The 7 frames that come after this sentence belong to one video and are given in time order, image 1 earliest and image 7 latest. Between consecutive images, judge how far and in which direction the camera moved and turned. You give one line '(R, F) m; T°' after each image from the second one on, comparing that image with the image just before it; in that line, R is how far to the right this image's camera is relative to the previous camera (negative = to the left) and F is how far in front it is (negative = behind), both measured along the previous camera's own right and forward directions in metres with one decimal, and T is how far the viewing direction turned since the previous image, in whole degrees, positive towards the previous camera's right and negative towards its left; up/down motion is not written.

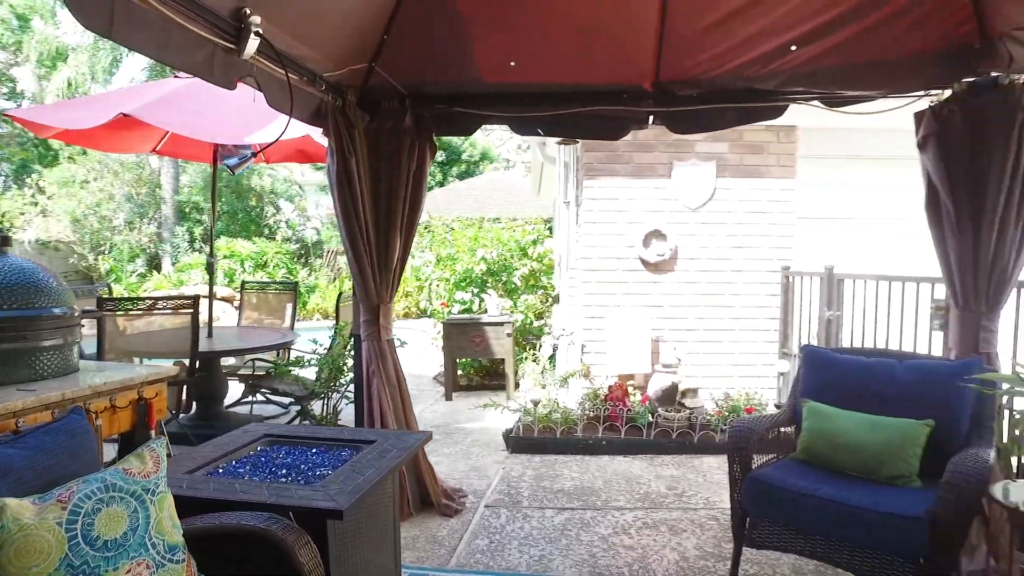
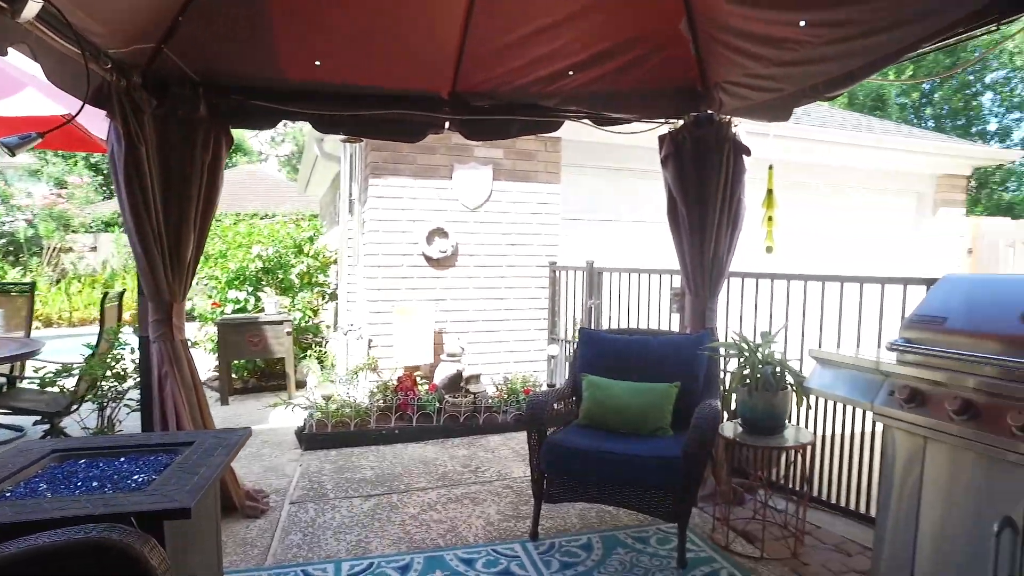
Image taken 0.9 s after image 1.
(-0.3, -0.1) m; +22°
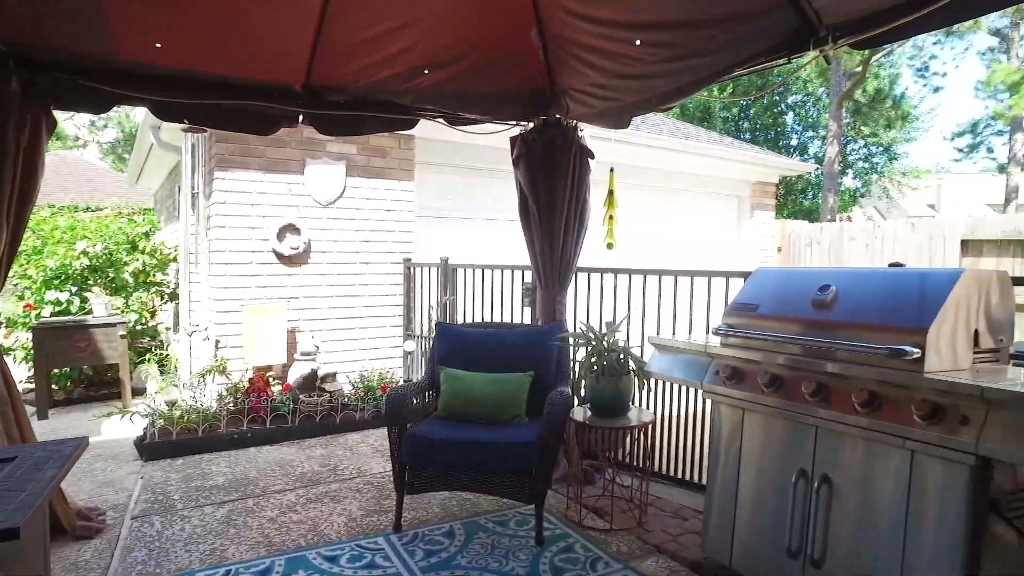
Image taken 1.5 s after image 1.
(0.0, -0.1) m; +12°
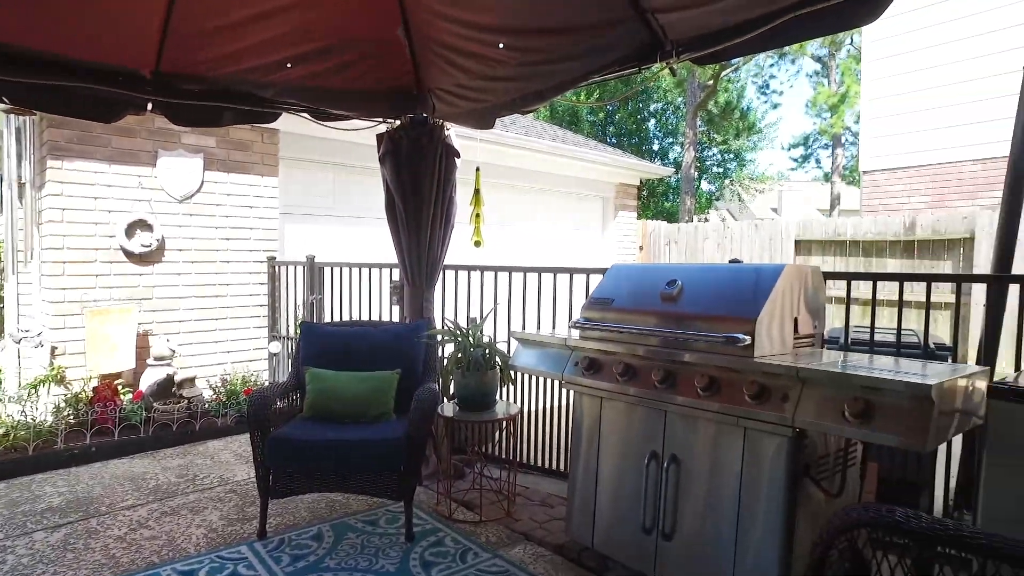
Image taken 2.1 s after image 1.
(0.0, 0.0) m; +10°
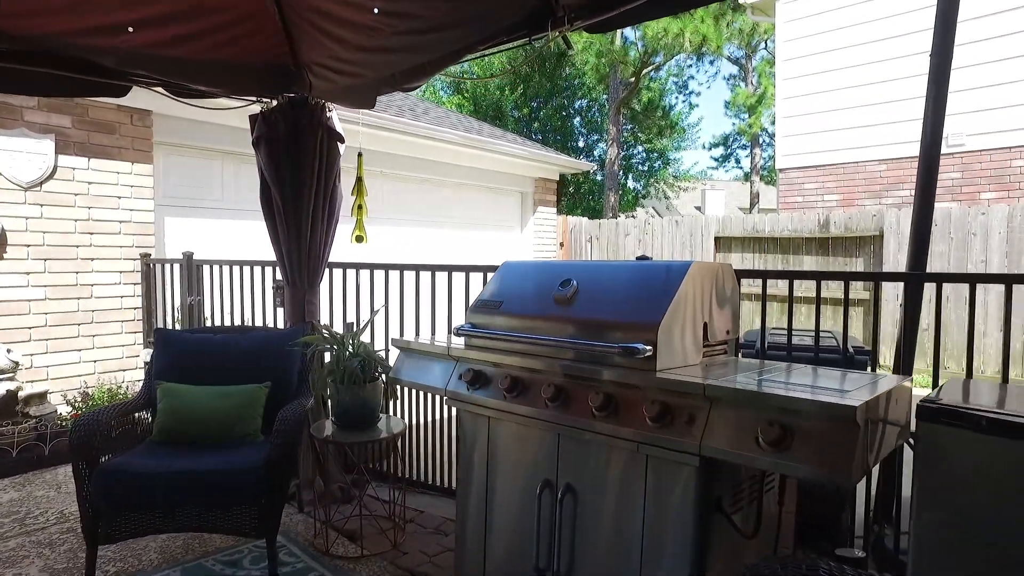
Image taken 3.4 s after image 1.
(+0.2, +0.3) m; +6°
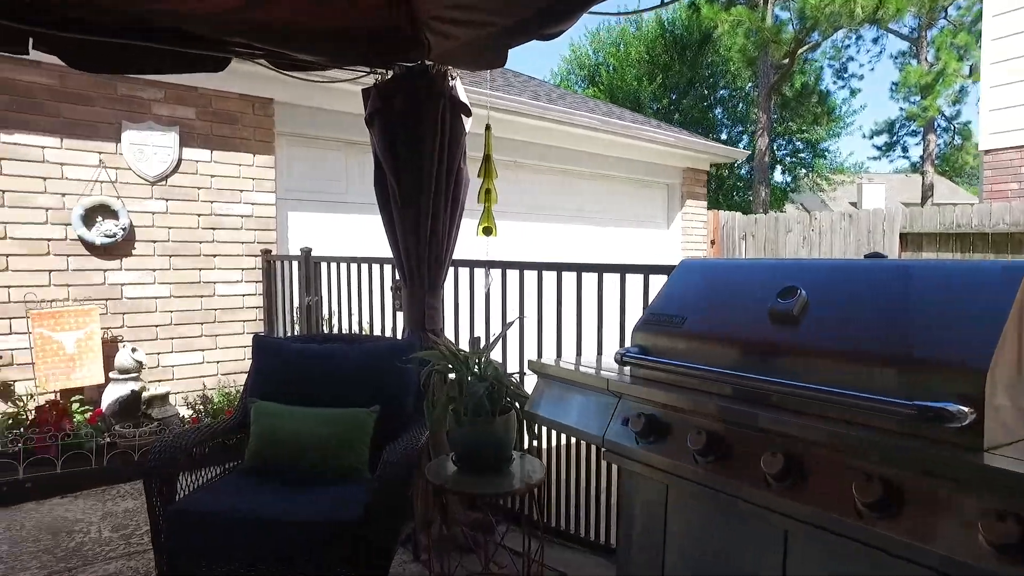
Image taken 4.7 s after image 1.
(-0.1, +0.6) m; -11°
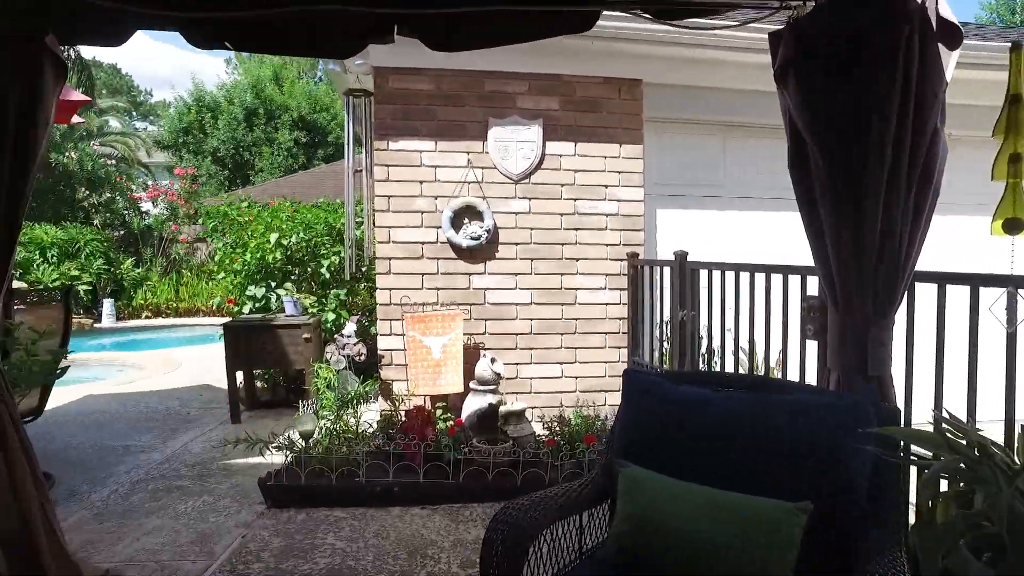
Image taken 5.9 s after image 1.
(-0.3, +0.7) m; -28°
